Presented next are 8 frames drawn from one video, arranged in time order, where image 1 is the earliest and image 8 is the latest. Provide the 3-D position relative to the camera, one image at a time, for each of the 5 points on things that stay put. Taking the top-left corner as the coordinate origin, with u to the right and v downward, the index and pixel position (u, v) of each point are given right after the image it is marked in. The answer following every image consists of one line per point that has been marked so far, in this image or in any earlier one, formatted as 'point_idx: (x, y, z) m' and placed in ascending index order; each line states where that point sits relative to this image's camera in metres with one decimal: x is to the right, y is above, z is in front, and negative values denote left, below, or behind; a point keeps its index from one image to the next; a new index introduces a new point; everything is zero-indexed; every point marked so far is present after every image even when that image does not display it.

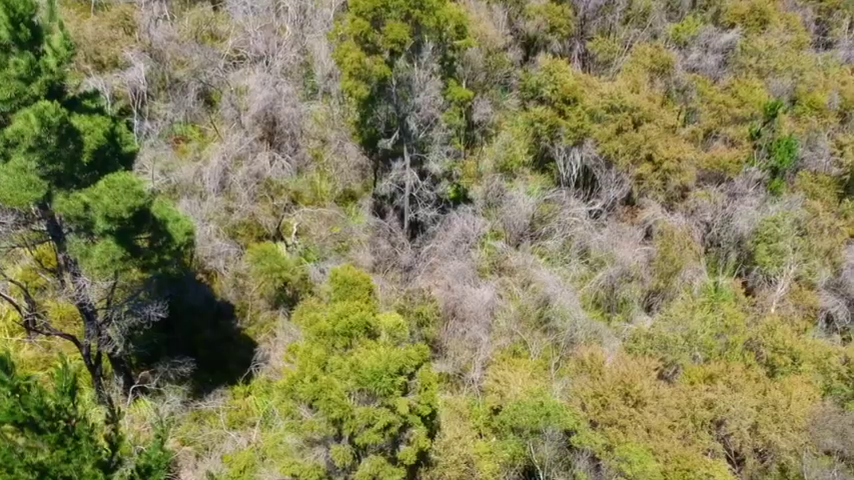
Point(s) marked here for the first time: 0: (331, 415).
0: (-1.2, -2.1, +12.1) m
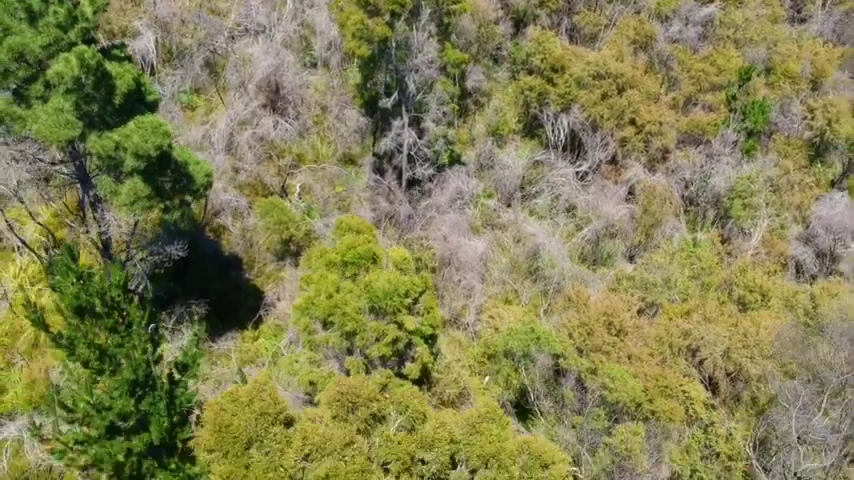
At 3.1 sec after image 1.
0: (-1.2, -1.2, +13.4) m
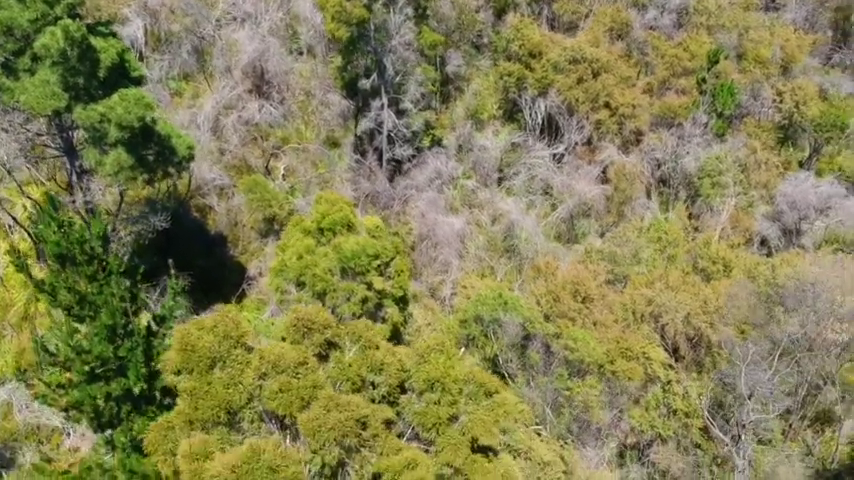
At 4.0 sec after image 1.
0: (-1.7, -0.7, +14.1) m
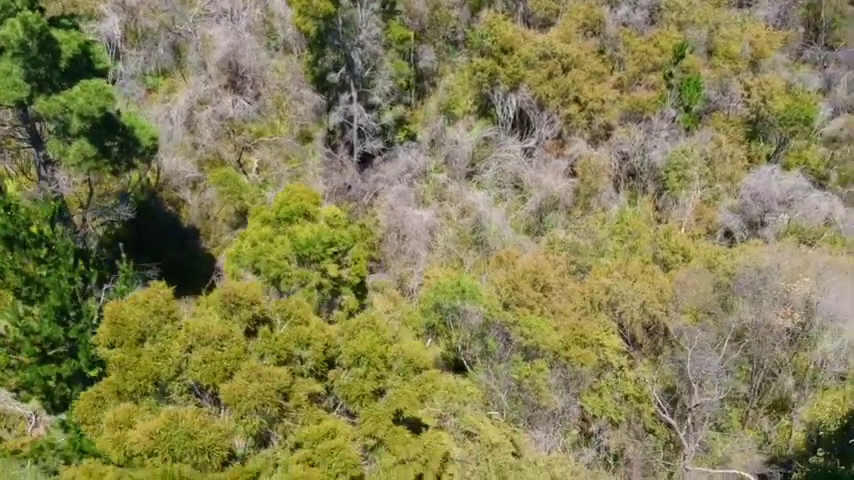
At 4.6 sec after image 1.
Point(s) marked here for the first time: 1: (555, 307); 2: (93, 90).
0: (-2.3, -0.5, +14.4) m
1: (+2.3, -1.2, +17.1) m
2: (-5.4, +2.4, +15.6) m
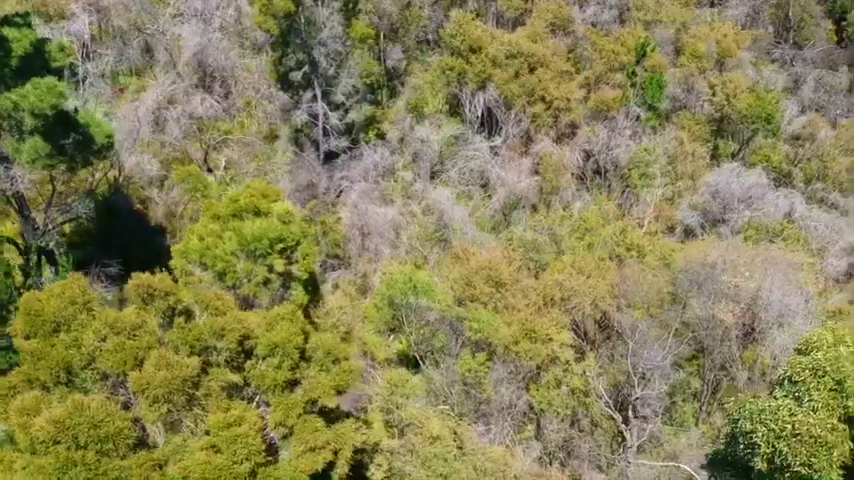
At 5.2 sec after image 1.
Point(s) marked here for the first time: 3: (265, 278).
0: (-3.2, -0.4, +14.5) m
1: (+1.4, -1.1, +17.3) m
2: (-6.2, +2.5, +15.7) m
3: (-2.5, -0.6, +14.7) m
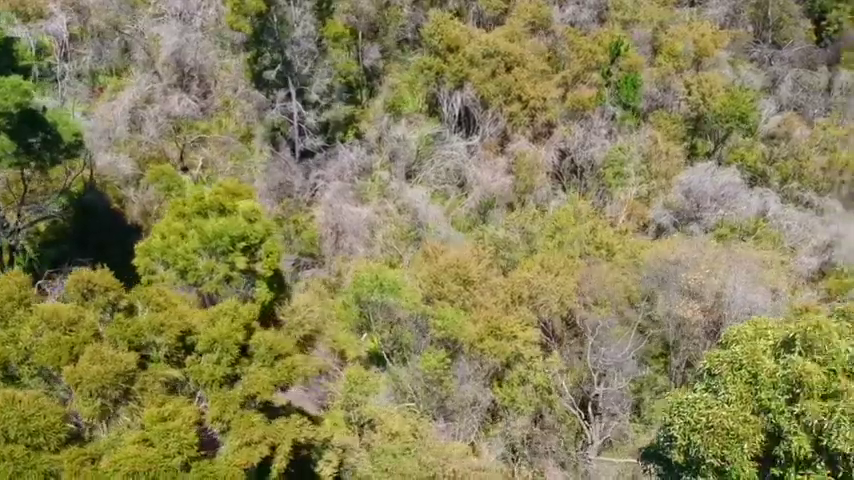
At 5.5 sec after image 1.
0: (-3.7, -0.4, +14.6) m
1: (+0.8, -1.1, +17.3) m
2: (-6.8, +2.5, +15.7) m
3: (-3.0, -0.5, +14.8) m
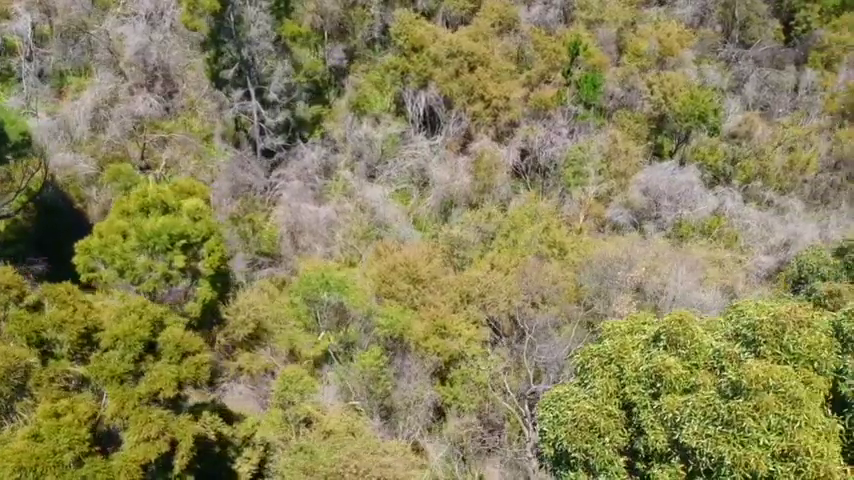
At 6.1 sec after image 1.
0: (-4.7, -0.4, +14.6) m
1: (-0.1, -1.1, +17.3) m
2: (-7.7, +2.5, +15.8) m
3: (-4.0, -0.5, +14.8) m
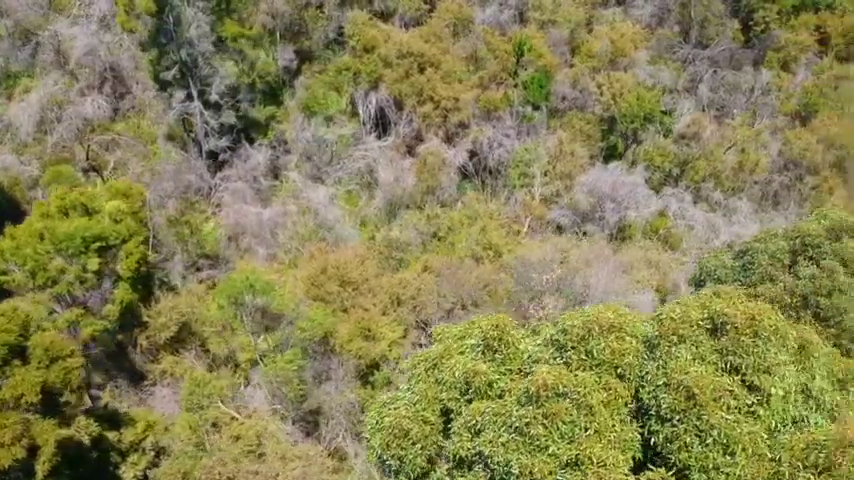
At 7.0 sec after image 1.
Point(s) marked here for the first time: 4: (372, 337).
0: (-5.9, -0.4, +14.5) m
1: (-1.4, -1.1, +17.2) m
2: (-9.0, +2.5, +15.6) m
3: (-5.2, -0.6, +14.7) m
4: (-0.9, -1.6, +16.2) m
